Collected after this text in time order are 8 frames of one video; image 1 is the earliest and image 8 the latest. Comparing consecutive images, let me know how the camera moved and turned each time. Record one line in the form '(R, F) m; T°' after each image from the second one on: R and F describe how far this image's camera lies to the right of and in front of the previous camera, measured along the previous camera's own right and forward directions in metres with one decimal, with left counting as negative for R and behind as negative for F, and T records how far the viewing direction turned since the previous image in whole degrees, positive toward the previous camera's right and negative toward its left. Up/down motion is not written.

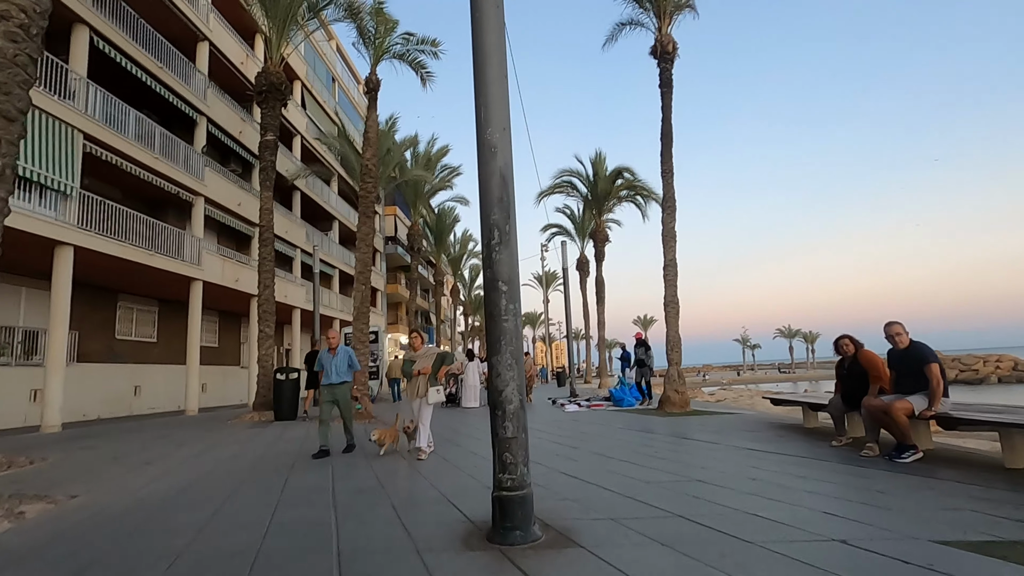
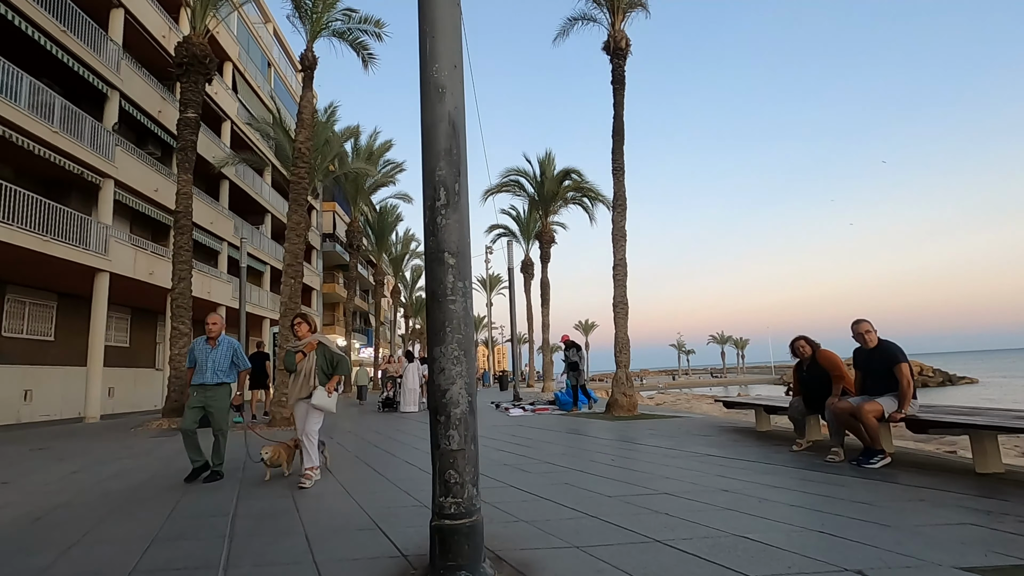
(0.0, +0.8) m; +6°
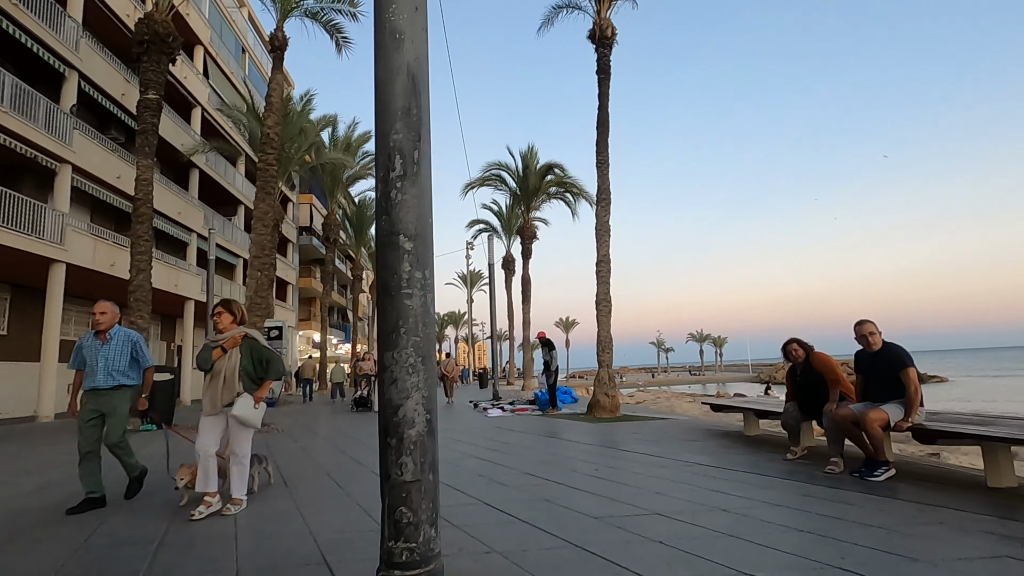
(+0.1, +0.6) m; +2°
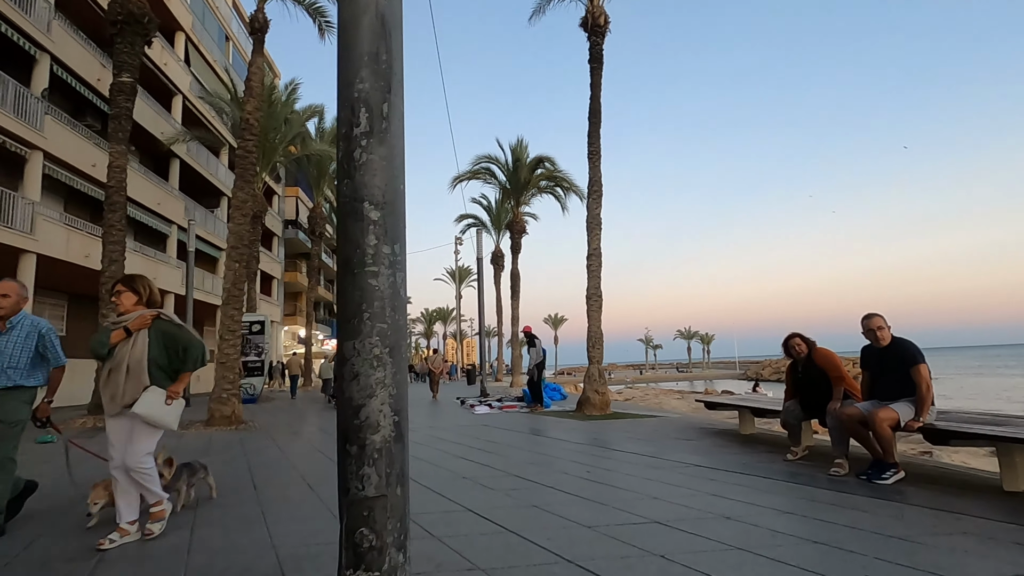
(0.0, +0.4) m; +1°
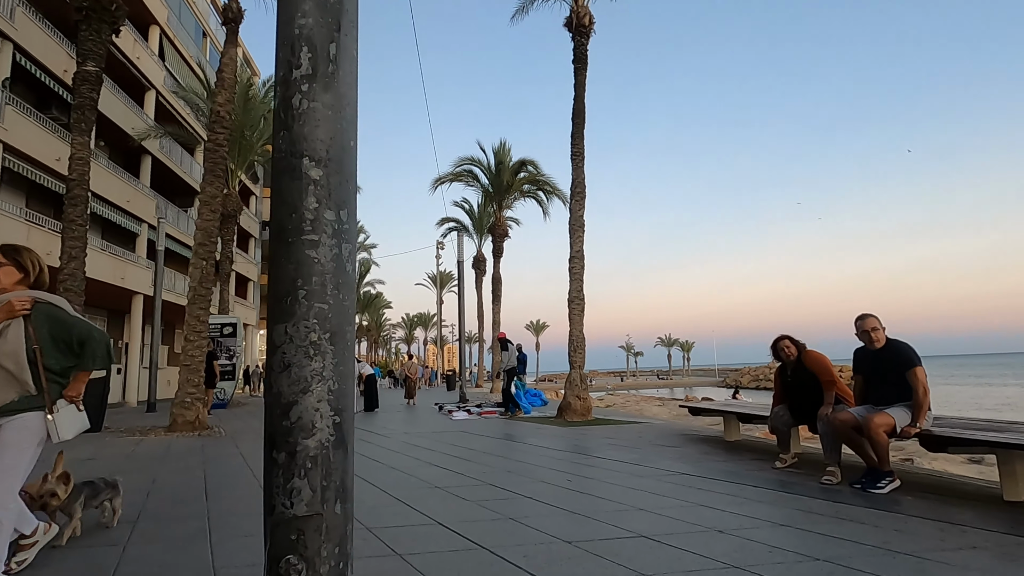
(0.0, +0.4) m; +2°
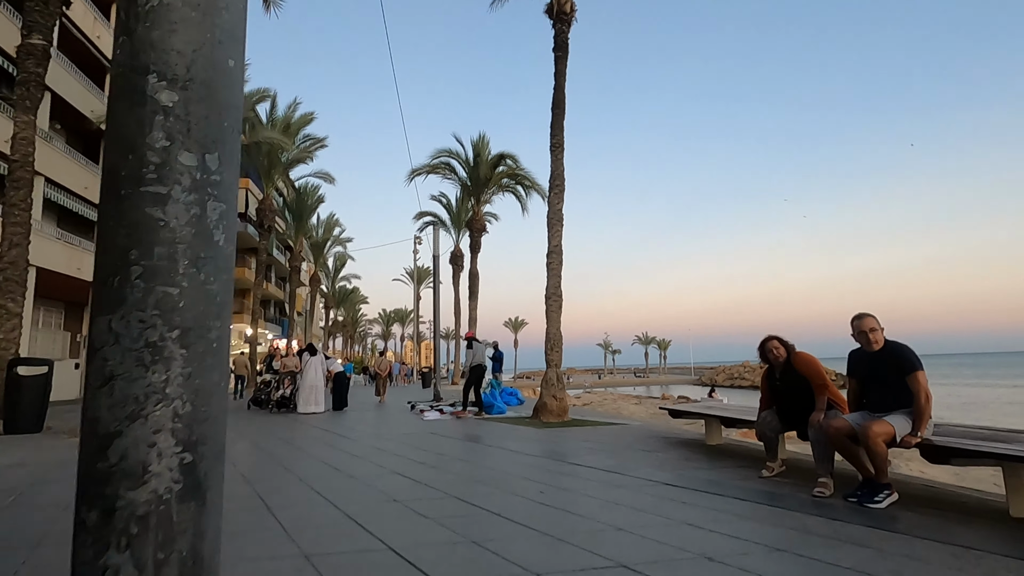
(+0.1, +0.5) m; +2°
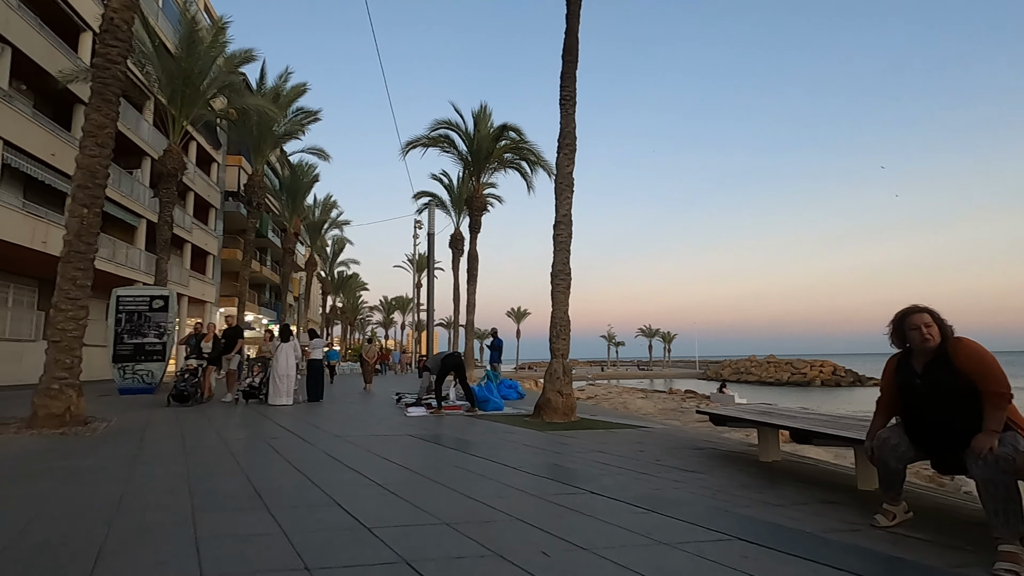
(+0.1, +2.0) m; 0°
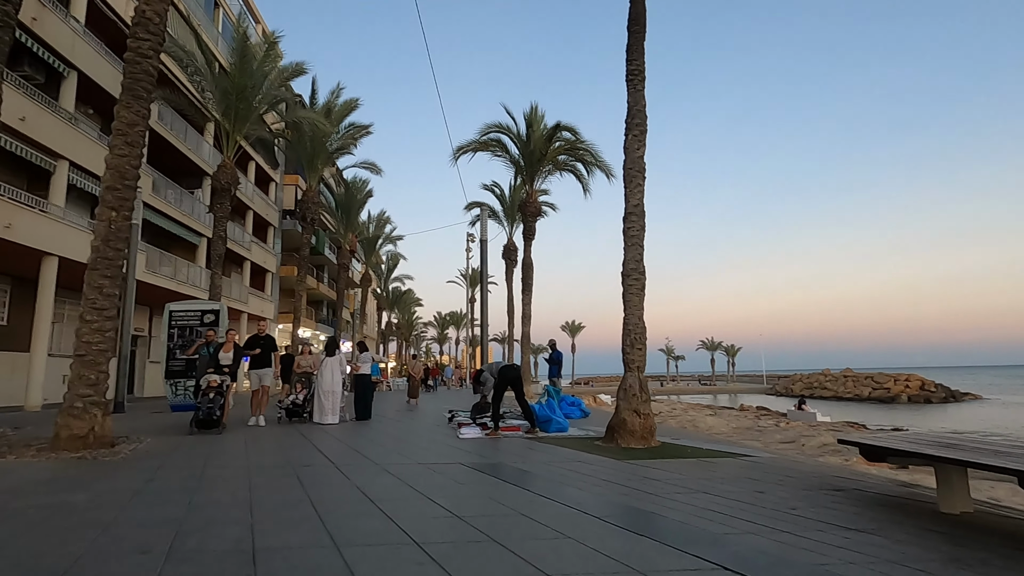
(-0.2, +1.4) m; -6°
